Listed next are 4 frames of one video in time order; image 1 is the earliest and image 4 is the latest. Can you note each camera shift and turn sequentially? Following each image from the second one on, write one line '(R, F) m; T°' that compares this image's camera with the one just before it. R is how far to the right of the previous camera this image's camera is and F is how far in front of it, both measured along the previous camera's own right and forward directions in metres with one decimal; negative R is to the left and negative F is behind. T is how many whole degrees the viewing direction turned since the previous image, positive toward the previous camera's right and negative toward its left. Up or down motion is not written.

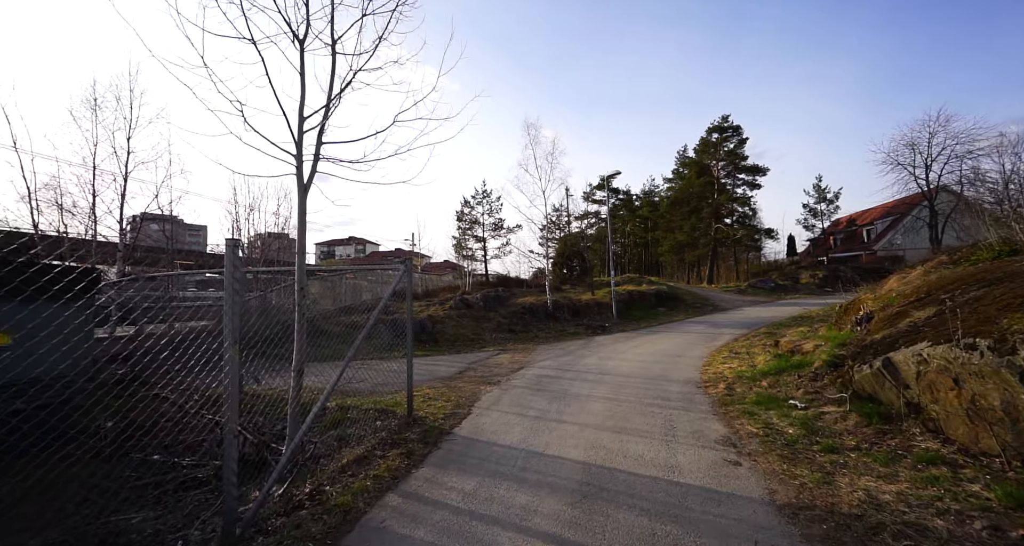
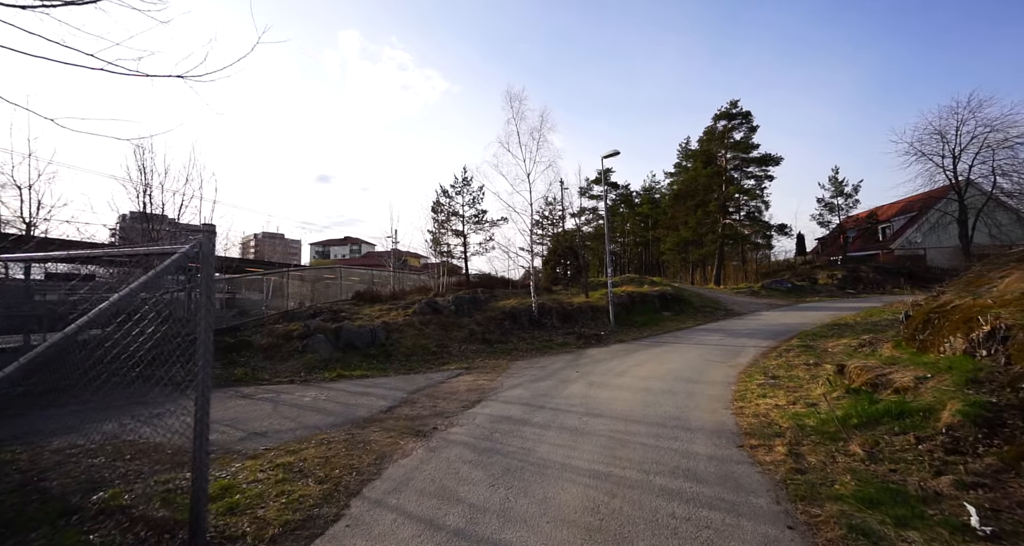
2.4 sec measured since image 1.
(+0.7, +2.7) m; 0°
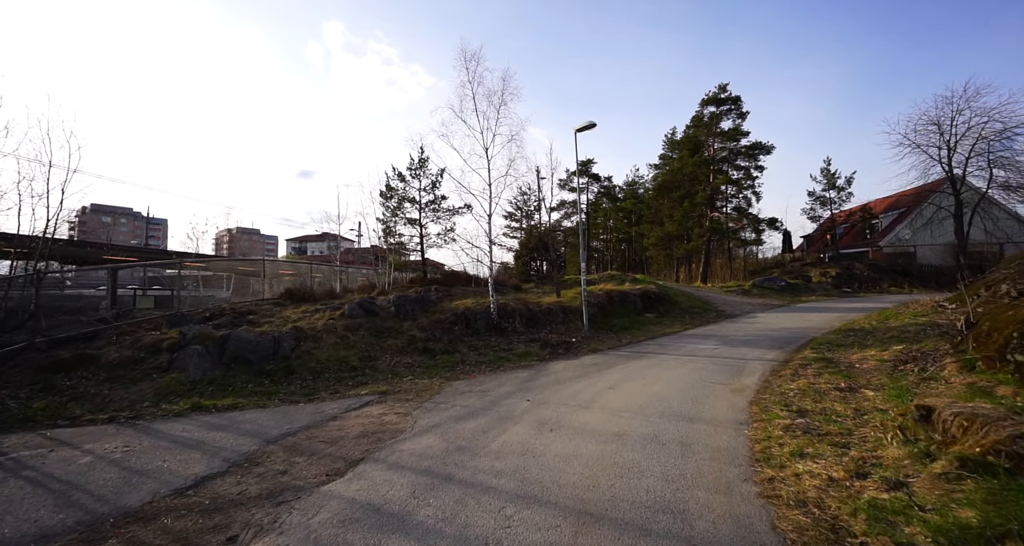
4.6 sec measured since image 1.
(+0.8, +2.4) m; +2°
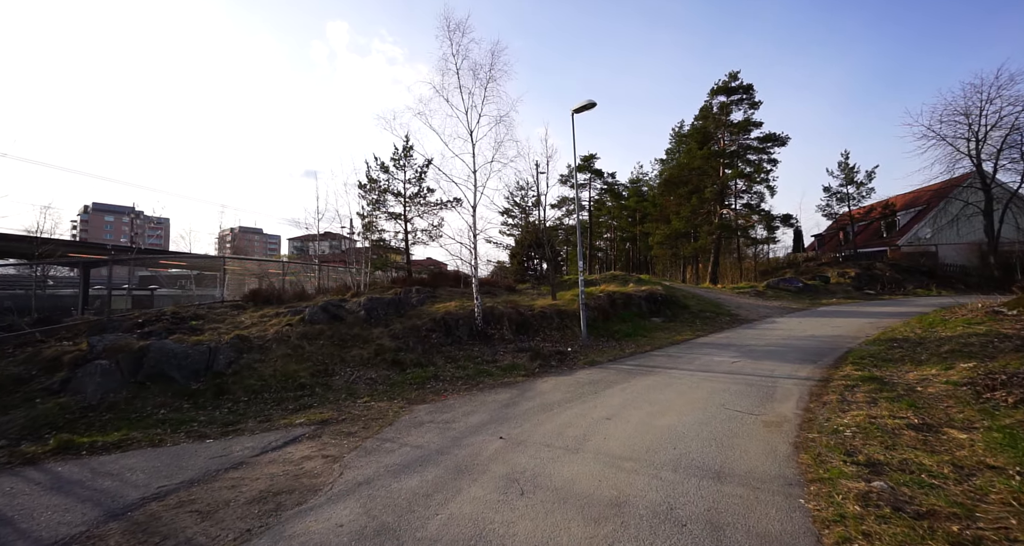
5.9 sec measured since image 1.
(+0.4, +1.5) m; -1°
